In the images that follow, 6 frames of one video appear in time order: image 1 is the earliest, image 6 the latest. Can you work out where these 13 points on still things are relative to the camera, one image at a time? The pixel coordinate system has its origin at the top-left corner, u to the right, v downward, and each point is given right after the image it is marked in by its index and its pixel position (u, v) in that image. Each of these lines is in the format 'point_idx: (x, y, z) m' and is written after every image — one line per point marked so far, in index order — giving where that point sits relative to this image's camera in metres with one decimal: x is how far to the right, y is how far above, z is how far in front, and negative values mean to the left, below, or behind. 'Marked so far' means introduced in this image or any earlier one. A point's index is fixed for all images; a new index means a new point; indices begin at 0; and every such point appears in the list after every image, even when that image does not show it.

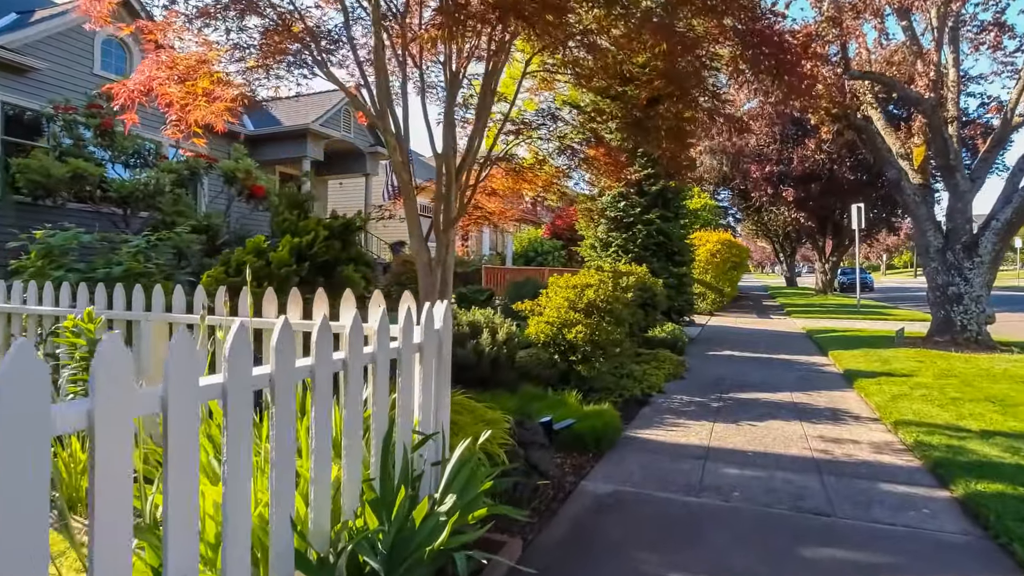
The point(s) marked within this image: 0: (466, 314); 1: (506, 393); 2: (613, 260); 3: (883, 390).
0: (-0.6, -0.4, +6.9) m
1: (-0.1, -1.3, +6.1) m
2: (+2.5, +0.7, +12.4) m
3: (+5.5, -1.5, +7.4) m
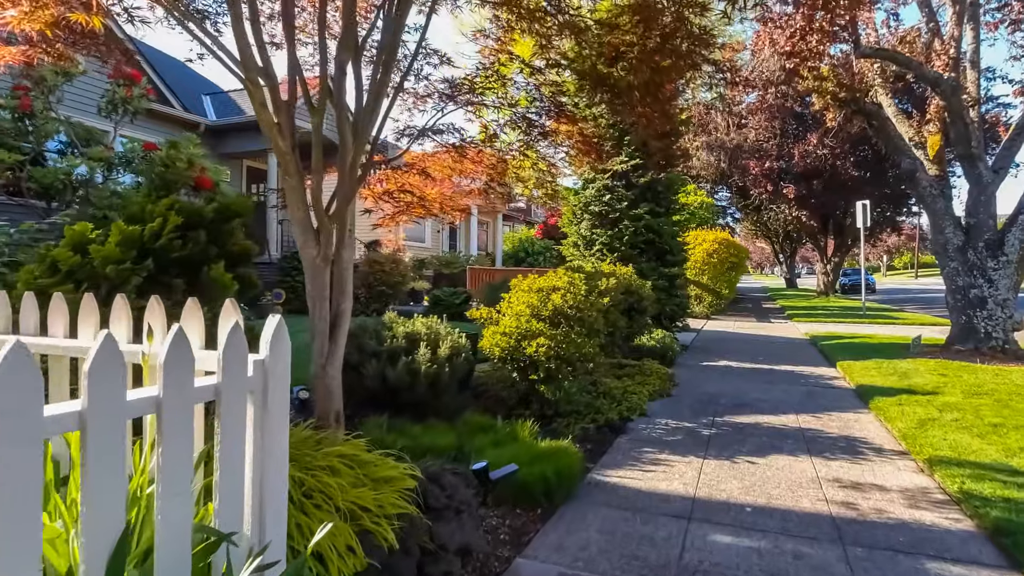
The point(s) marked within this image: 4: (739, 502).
0: (-1.2, -0.4, +5.7) m
1: (-0.6, -1.3, +4.9) m
2: (+1.9, +0.6, +11.2) m
3: (+4.9, -1.5, +6.3) m
4: (+1.8, -1.7, +4.0) m
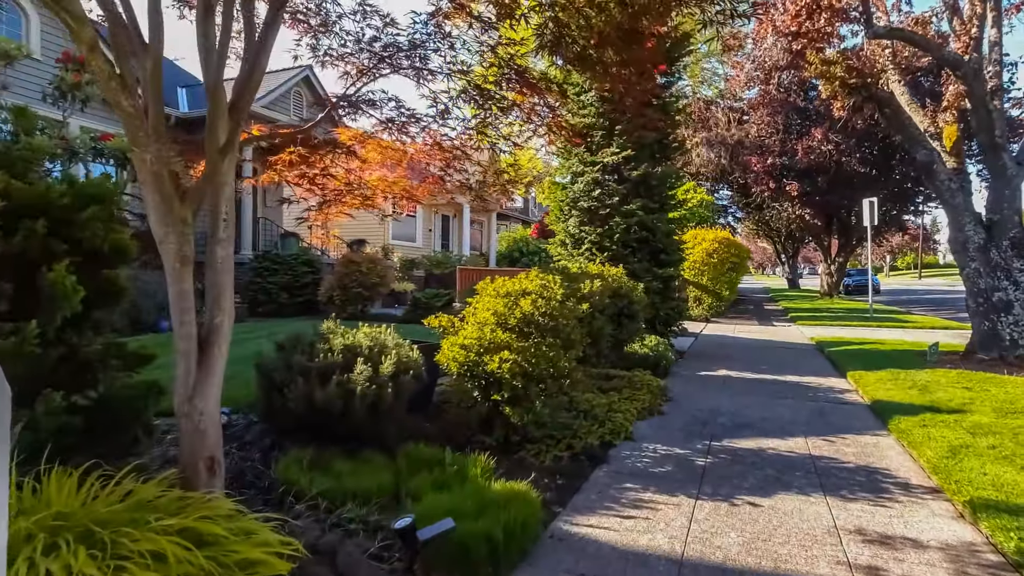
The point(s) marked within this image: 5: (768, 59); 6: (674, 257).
0: (-1.6, -0.4, +4.8) m
1: (-1.0, -1.4, +4.0) m
2: (+1.5, +0.6, +10.3) m
3: (+4.5, -1.6, +5.4) m
4: (+1.4, -1.8, +3.2) m
5: (+7.9, +7.1, +15.5) m
6: (+3.4, +0.7, +10.7) m
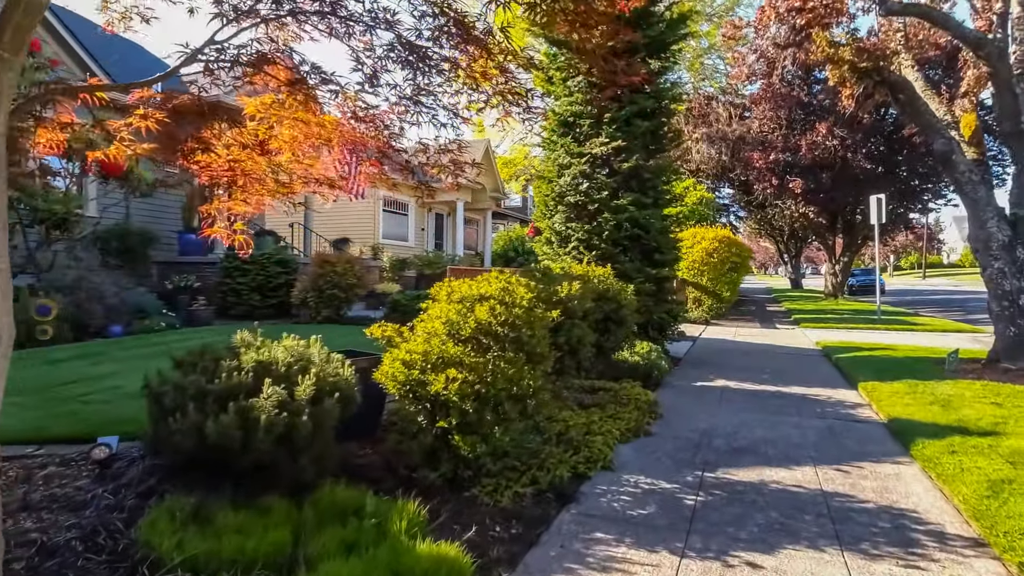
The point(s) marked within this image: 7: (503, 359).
0: (-2.0, -0.5, +4.0) m
1: (-1.4, -1.4, +3.2) m
2: (+1.1, +0.5, +9.5) m
3: (+4.1, -1.6, +4.6) m
4: (+1.0, -1.8, +2.4) m
5: (+7.5, +7.0, +14.7) m
6: (+3.0, +0.6, +9.8) m
7: (-0.1, -0.6, +4.3) m
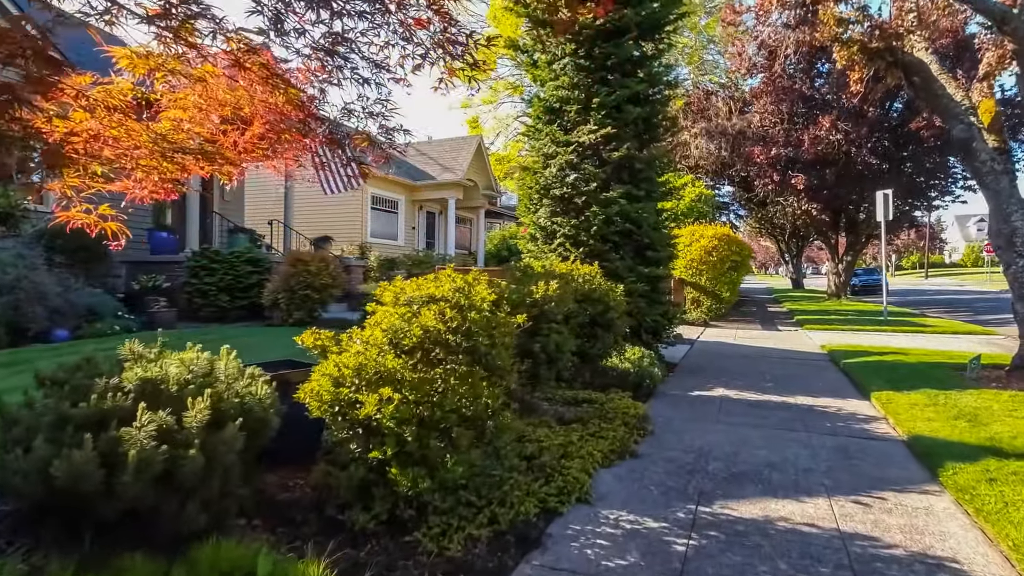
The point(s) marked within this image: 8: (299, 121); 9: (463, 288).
0: (-2.3, -0.5, +3.3) m
1: (-1.8, -1.4, +2.5) m
2: (+0.8, +0.5, +8.8) m
3: (+3.8, -1.6, +3.8) m
4: (+0.7, -1.8, +1.6) m
5: (+7.2, +7.0, +14.0) m
6: (+2.7, +0.6, +9.1) m
7: (-0.4, -0.6, +3.5) m
8: (-1.4, +1.1, +3.3) m
9: (-0.4, 0.0, +3.9) m
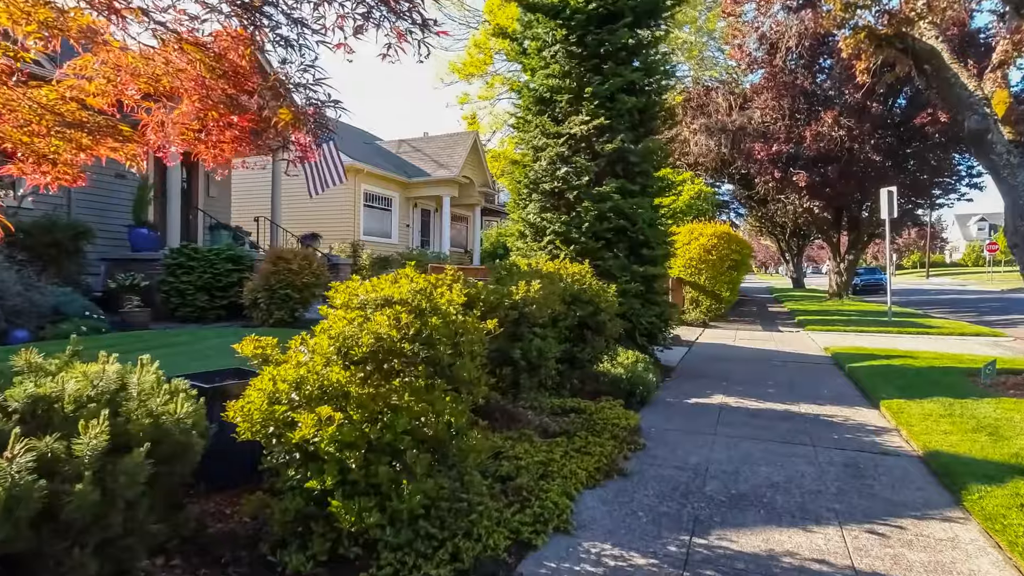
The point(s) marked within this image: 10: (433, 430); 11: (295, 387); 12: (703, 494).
0: (-2.5, -0.5, +2.8) m
1: (-2.0, -1.4, +2.0) m
2: (+0.6, +0.5, +8.3) m
3: (+3.6, -1.6, +3.3) m
4: (+0.5, -1.8, +1.2) m
5: (+7.0, +7.0, +13.5) m
6: (+2.5, +0.6, +8.6) m
7: (-0.6, -0.6, +3.1) m
8: (-1.6, +1.1, +2.9) m
9: (-0.6, 0.0, +3.4) m
10: (-0.5, -0.9, +3.1) m
11: (-1.2, -0.6, +2.9) m
12: (+1.6, -1.7, +4.2) m
